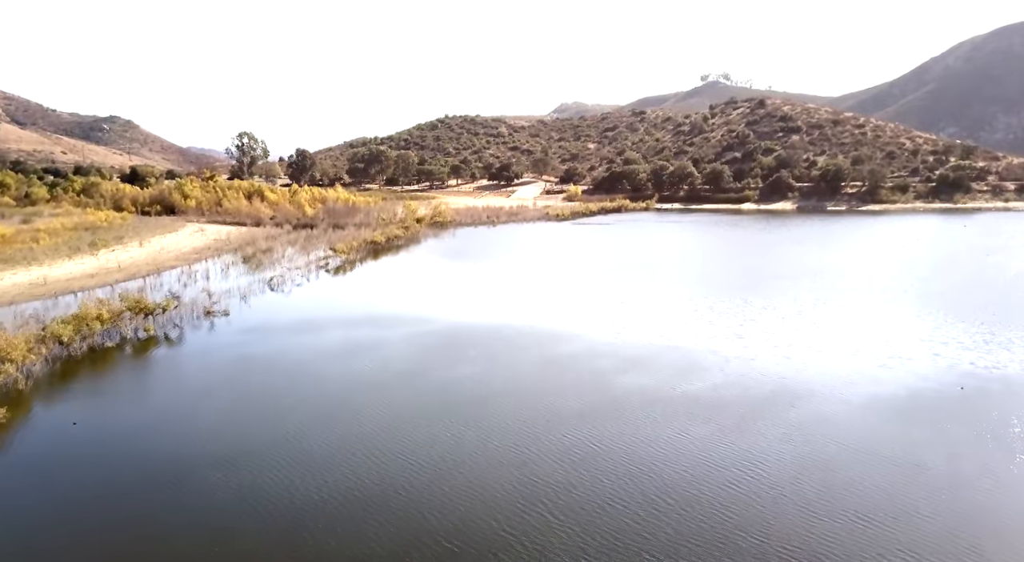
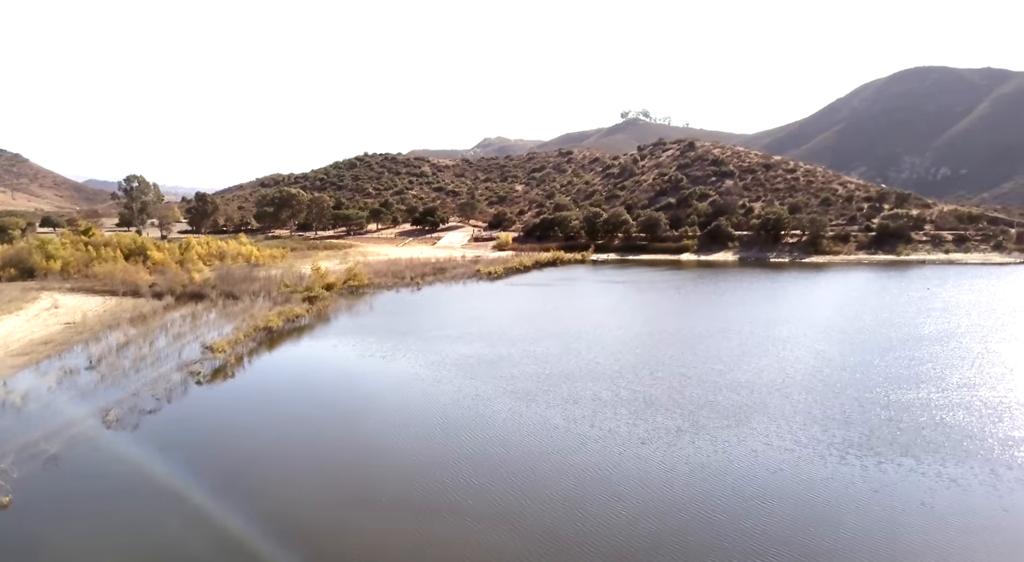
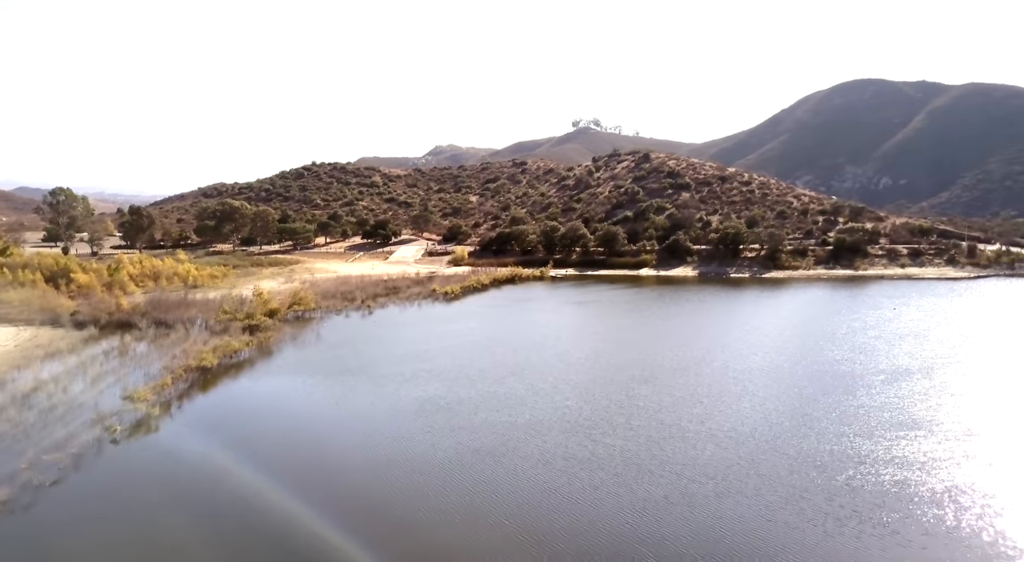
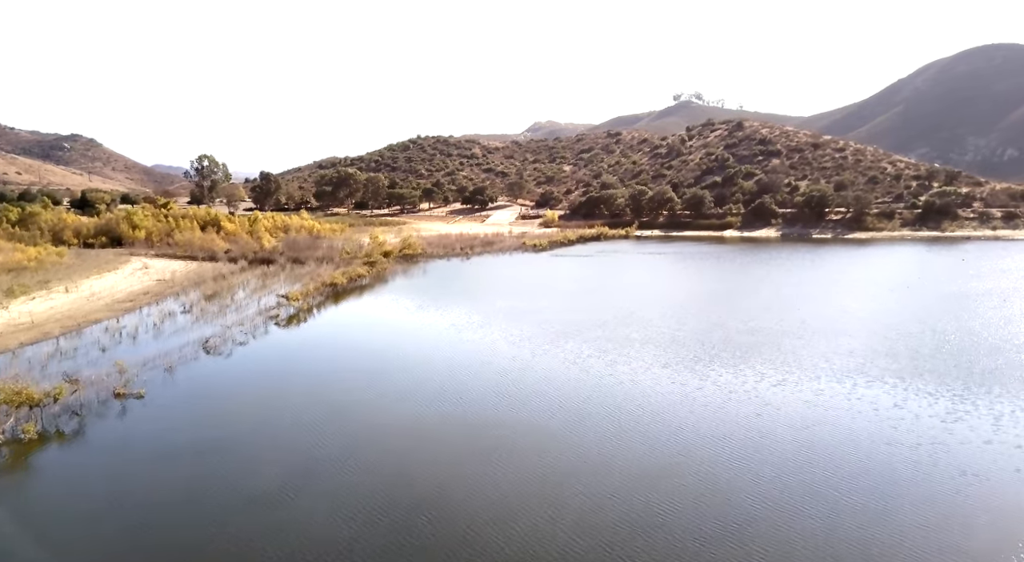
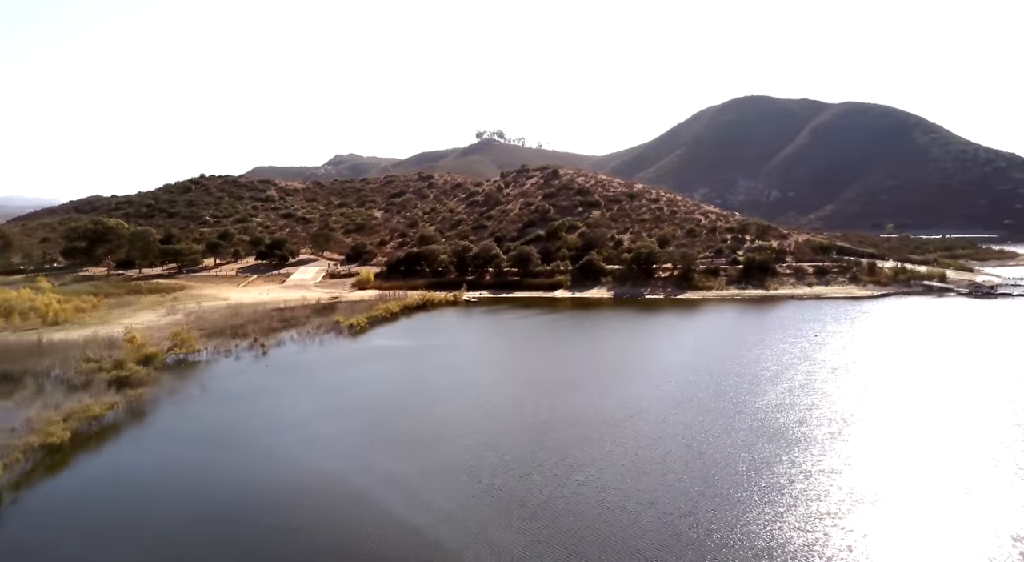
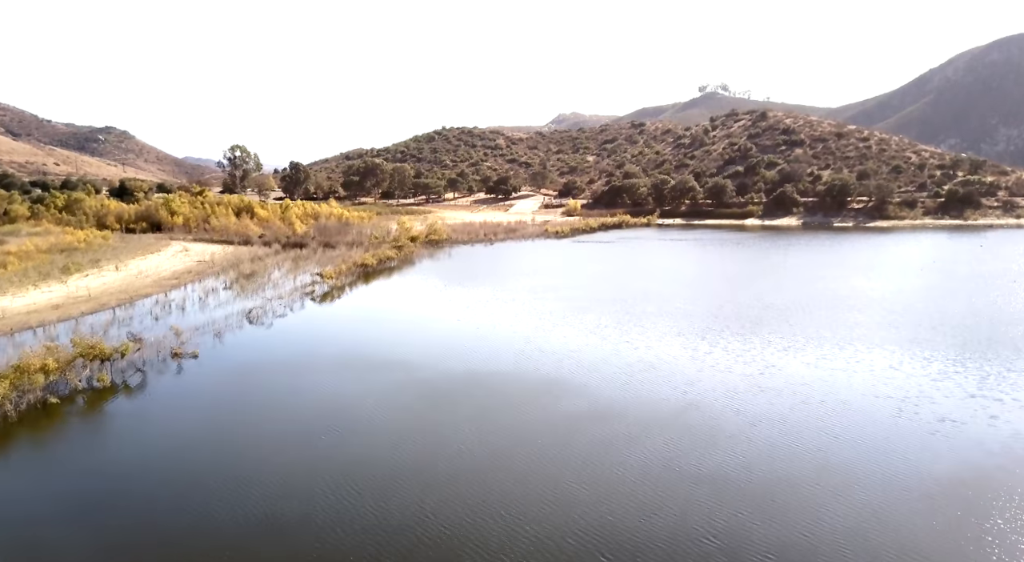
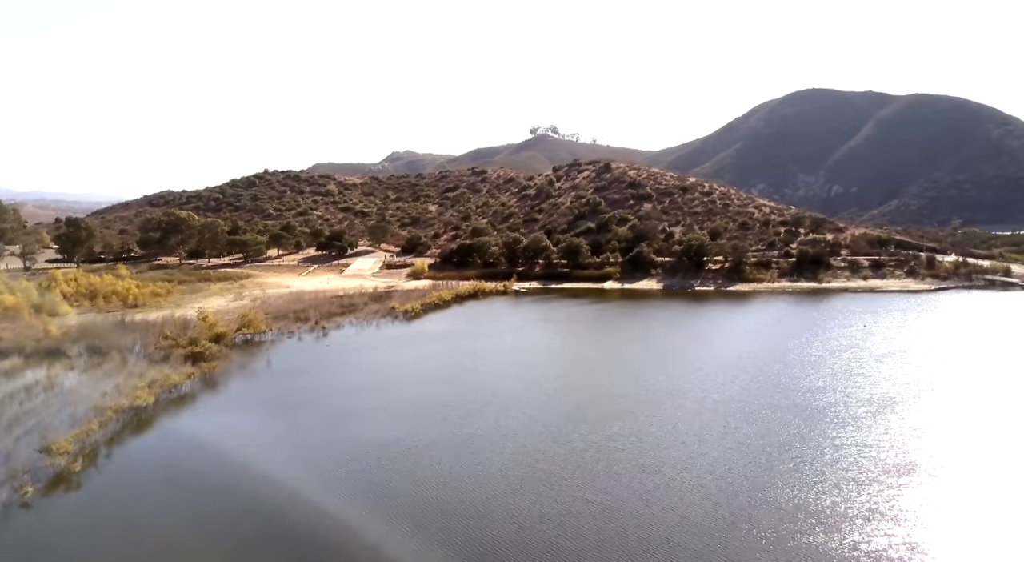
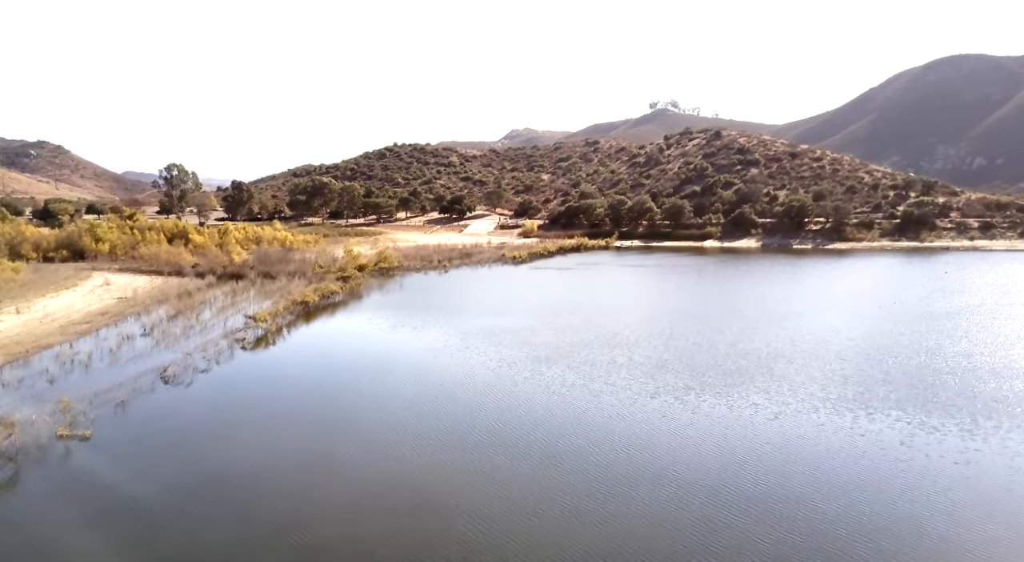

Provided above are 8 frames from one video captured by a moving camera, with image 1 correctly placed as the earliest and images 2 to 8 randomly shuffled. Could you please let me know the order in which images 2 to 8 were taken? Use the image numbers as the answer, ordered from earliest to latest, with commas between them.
6, 4, 8, 2, 3, 7, 5
